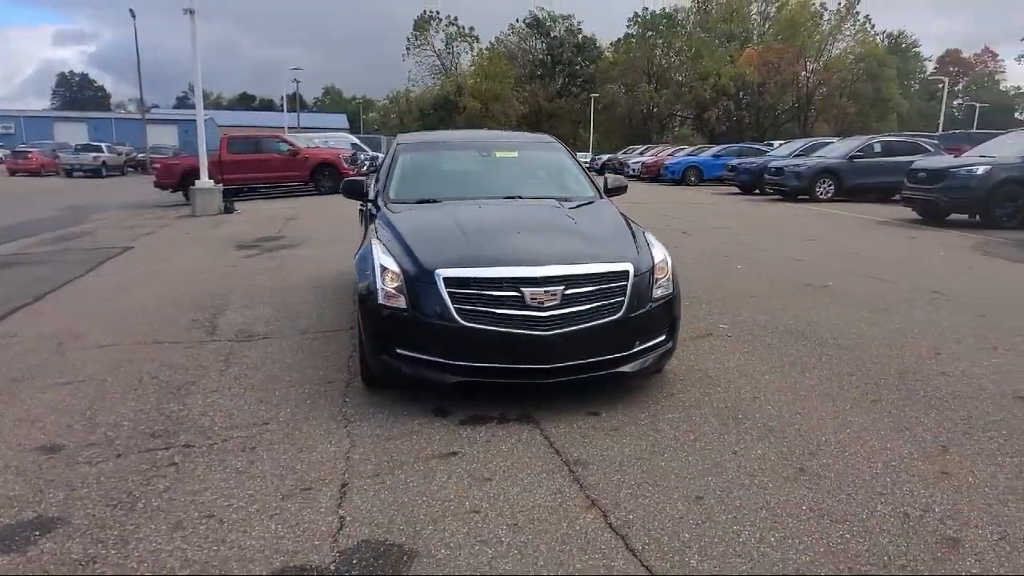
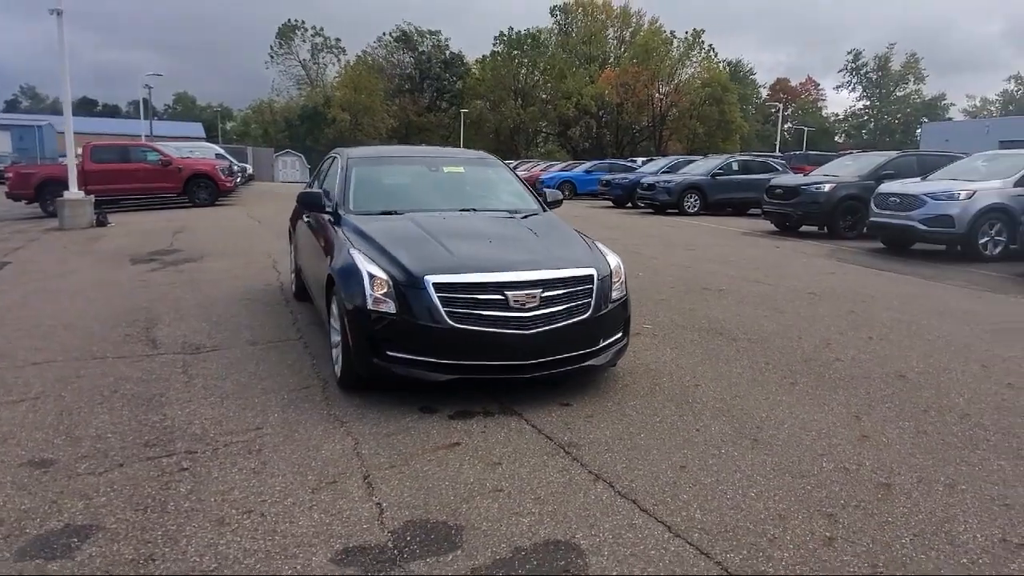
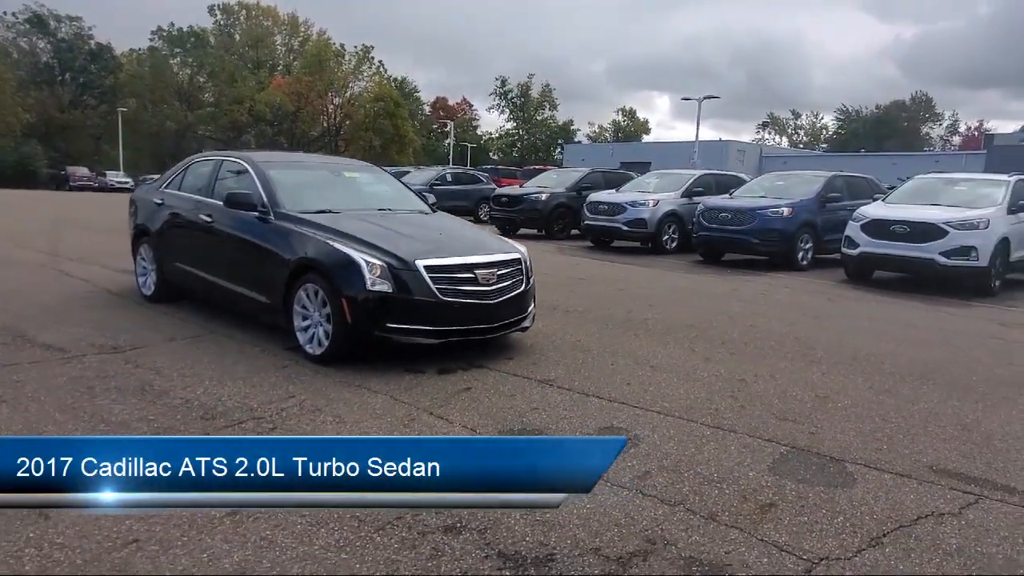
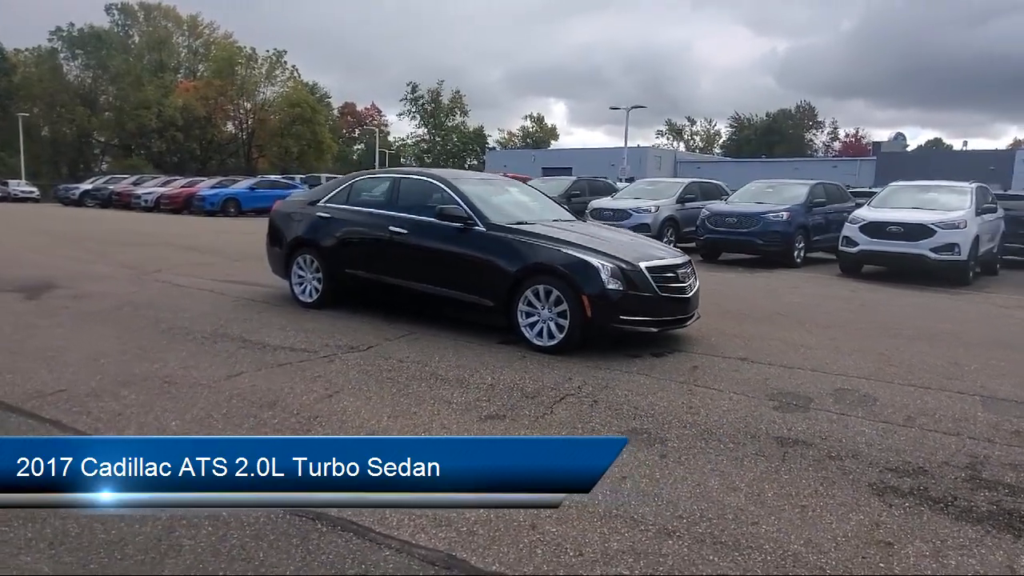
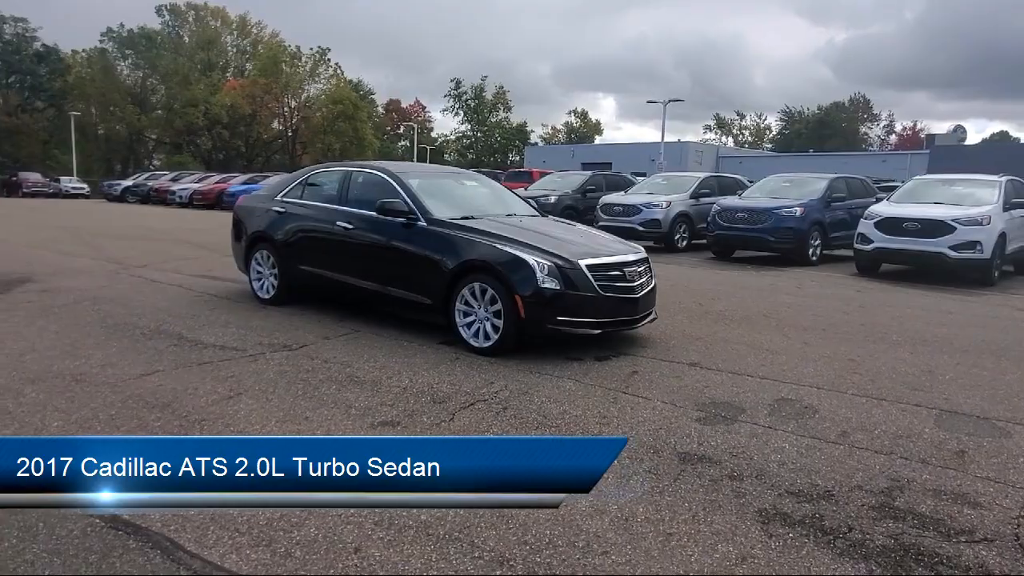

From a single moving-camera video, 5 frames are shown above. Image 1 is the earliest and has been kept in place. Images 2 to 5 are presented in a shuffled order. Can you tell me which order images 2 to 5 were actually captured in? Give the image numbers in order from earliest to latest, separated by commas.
2, 3, 5, 4
